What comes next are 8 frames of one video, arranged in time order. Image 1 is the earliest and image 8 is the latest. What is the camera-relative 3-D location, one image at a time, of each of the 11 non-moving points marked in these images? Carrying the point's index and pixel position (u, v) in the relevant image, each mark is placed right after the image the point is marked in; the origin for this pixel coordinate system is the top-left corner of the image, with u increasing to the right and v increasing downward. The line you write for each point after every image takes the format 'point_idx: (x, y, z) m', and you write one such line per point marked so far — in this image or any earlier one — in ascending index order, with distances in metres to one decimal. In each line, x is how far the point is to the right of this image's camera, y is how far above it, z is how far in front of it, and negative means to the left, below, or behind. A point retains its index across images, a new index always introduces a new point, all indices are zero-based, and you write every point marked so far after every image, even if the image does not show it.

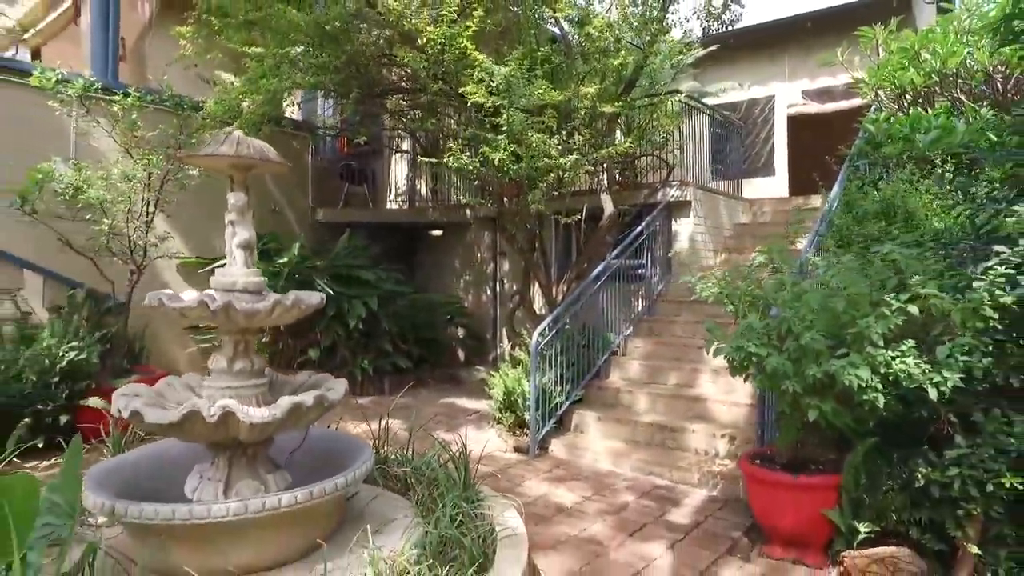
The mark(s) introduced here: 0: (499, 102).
0: (-0.2, +1.5, +5.6) m
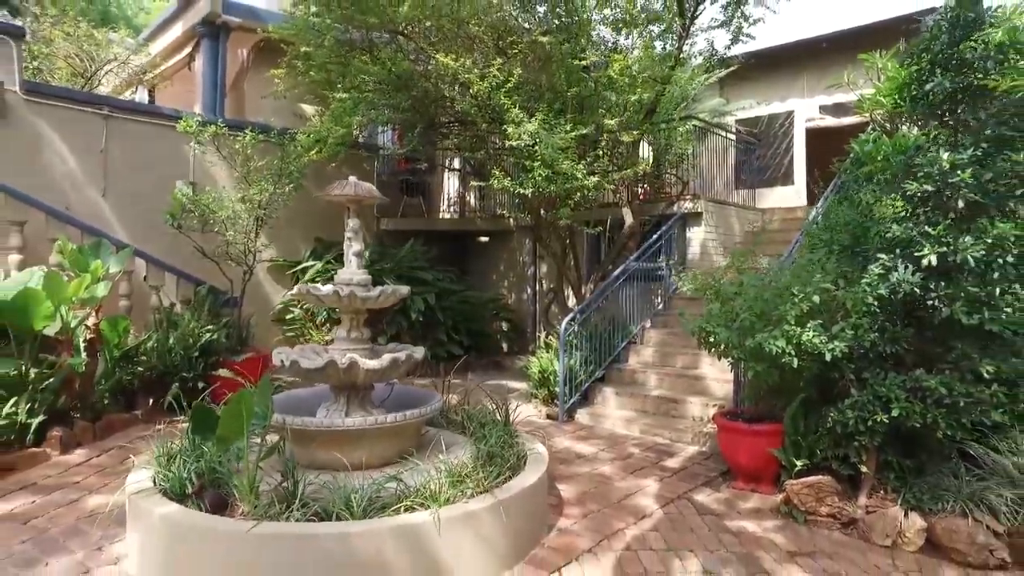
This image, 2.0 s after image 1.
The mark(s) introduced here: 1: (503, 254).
0: (+0.2, +1.6, +6.9) m
1: (-0.1, +0.5, +10.2) m
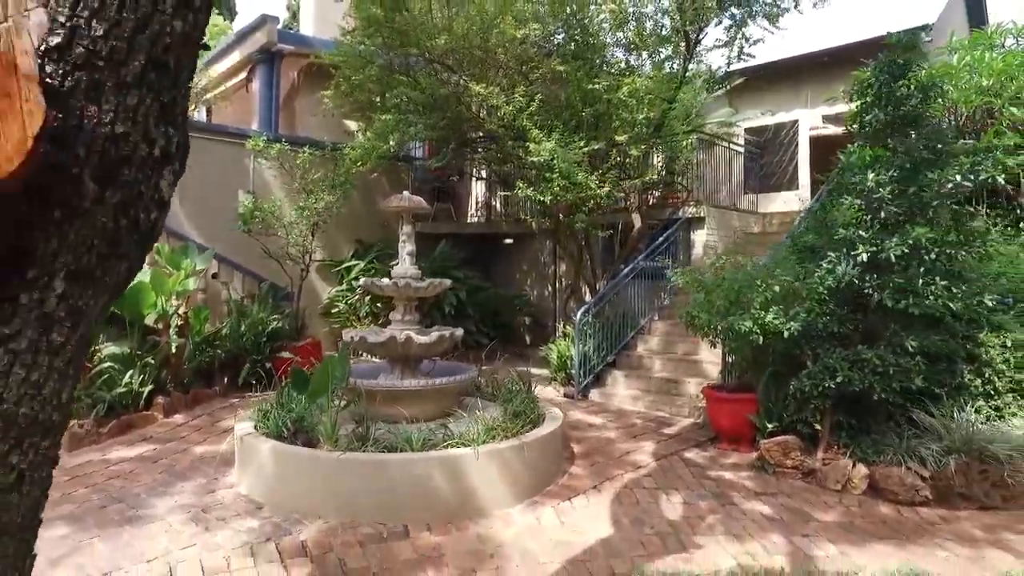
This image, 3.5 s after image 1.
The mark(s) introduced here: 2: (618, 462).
0: (+0.5, +1.6, +7.9) m
1: (+0.3, +0.6, +11.2) m
2: (+0.9, -1.4, +5.4) m
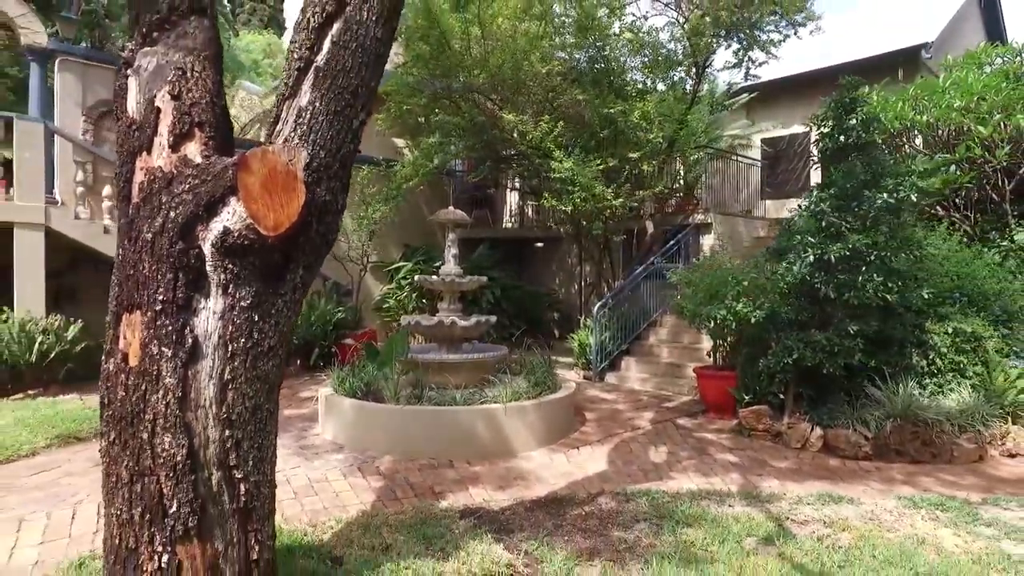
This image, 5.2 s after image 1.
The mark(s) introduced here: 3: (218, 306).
0: (+0.8, +1.6, +9.2) m
1: (+0.8, +0.6, +12.5) m
2: (+1.1, -1.4, +6.6) m
3: (-1.1, -0.1, +2.4) m
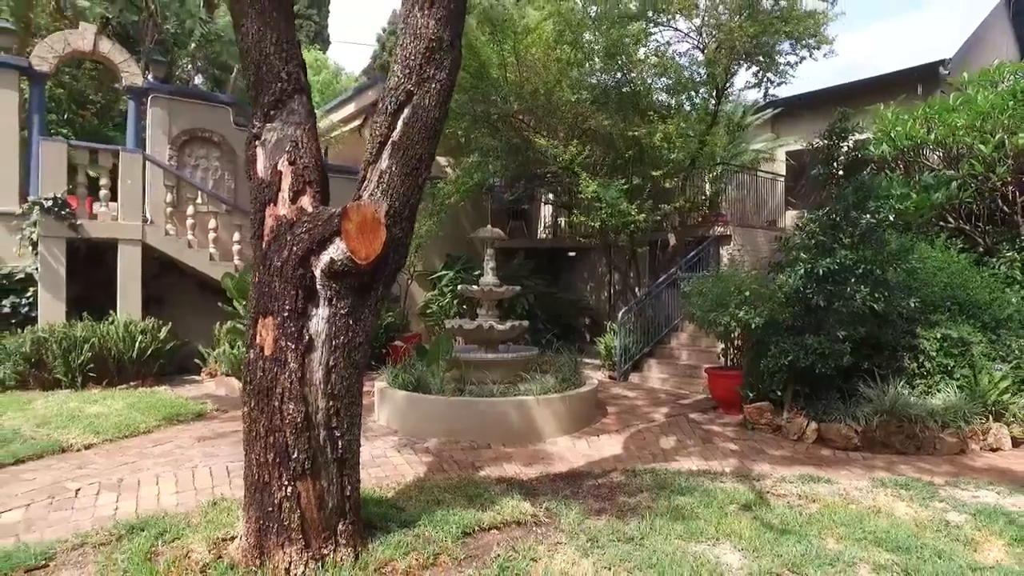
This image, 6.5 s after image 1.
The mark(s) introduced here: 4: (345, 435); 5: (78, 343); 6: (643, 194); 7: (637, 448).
0: (+1.3, +1.5, +10.0) m
1: (+1.5, +0.4, +13.4) m
2: (+1.4, -1.5, +7.5) m
3: (-1.0, -0.1, +3.3) m
4: (-0.9, -0.8, +3.4) m
5: (-5.2, -0.6, +7.8) m
6: (+2.1, +1.5, +10.5) m
7: (+1.2, -1.5, +6.3) m
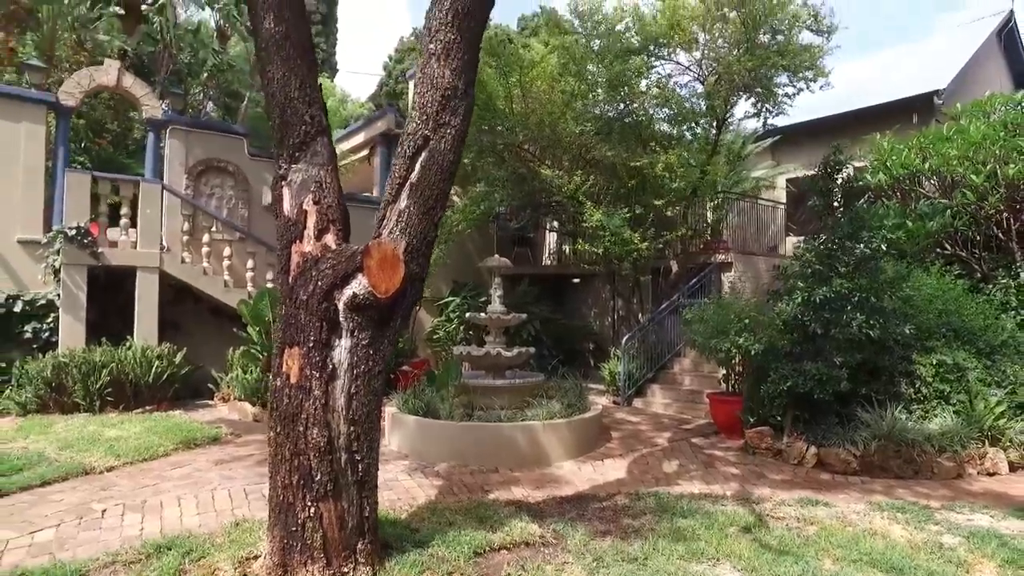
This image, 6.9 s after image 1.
0: (+1.4, +1.1, +10.3) m
1: (+1.6, -0.1, +13.6) m
2: (+1.5, -1.8, +7.6) m
3: (-0.9, -0.3, +3.6) m
4: (-0.8, -0.9, +3.6) m
5: (-5.1, -1.0, +8.0) m
6: (+2.2, +1.1, +10.7) m
7: (+1.3, -1.8, +6.5) m
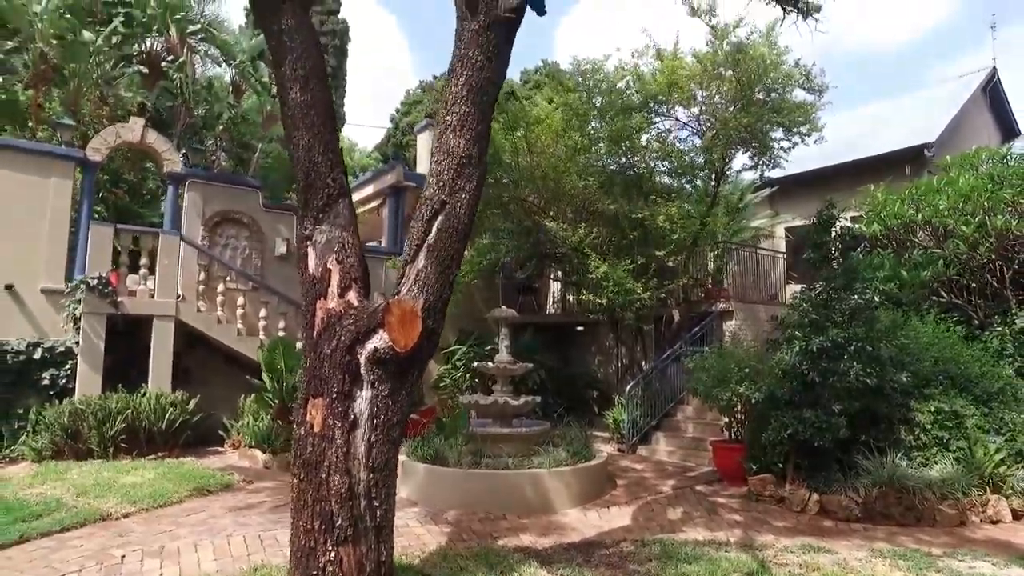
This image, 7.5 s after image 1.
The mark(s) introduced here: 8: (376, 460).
0: (+1.5, +0.4, +10.6) m
1: (+1.7, -1.1, +13.8) m
2: (+1.6, -2.4, +7.7) m
3: (-0.8, -0.6, +3.8) m
4: (-0.8, -1.3, +3.8) m
5: (-5.0, -1.6, +8.2) m
6: (+2.3, +0.3, +11.0) m
7: (+1.3, -2.3, +6.6) m
8: (-0.8, -1.0, +3.8) m
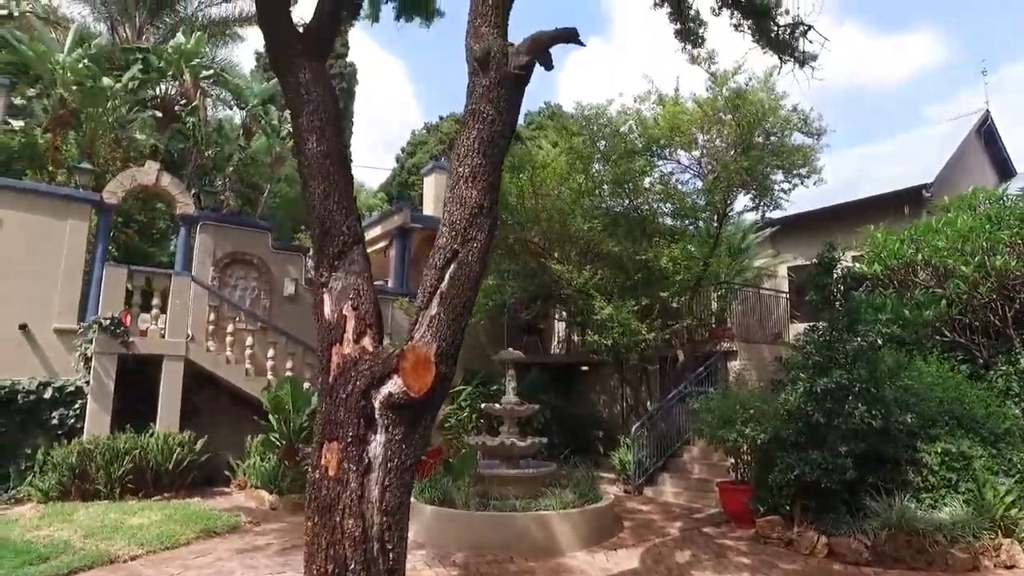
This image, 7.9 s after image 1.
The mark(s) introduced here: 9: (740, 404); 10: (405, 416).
0: (+1.6, -0.3, +10.7) m
1: (+1.8, -1.9, +13.8) m
2: (+1.7, -2.9, +7.7) m
3: (-0.8, -0.9, +3.9) m
4: (-0.7, -1.5, +3.9) m
5: (-4.9, -2.1, +8.3) m
6: (+2.4, -0.4, +11.1) m
7: (+1.4, -2.7, +6.5) m
8: (-0.7, -1.3, +3.9) m
9: (+2.7, -1.4, +7.7) m
10: (-0.6, -0.8, +3.9) m
